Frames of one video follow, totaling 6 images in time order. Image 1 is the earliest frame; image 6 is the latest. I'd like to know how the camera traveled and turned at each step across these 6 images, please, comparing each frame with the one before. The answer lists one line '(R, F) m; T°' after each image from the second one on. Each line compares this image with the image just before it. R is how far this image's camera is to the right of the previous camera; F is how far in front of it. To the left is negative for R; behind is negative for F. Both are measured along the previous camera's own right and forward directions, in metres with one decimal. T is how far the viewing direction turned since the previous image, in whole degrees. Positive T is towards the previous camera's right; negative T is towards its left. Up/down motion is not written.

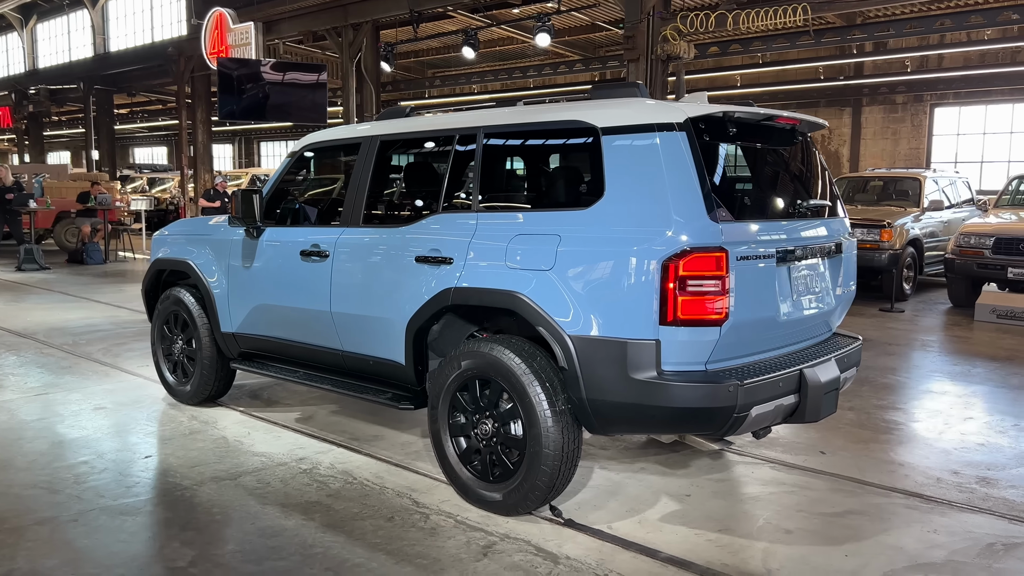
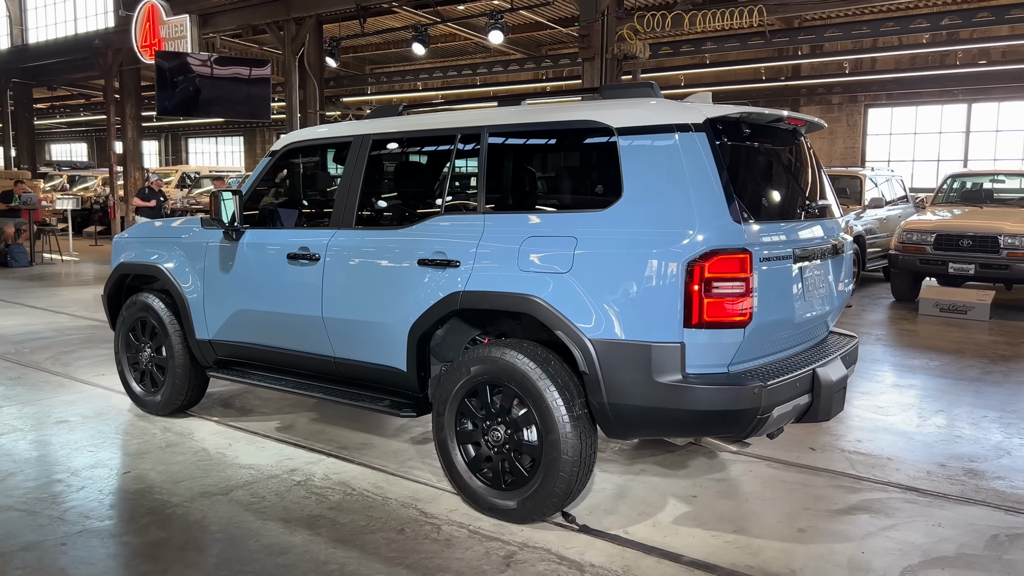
(-0.3, +0.1) m; +5°
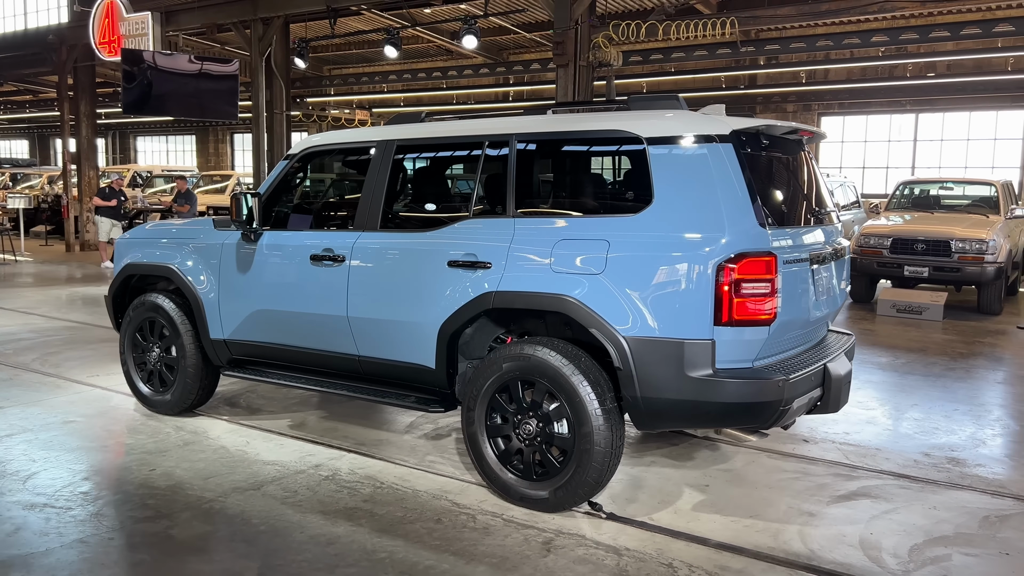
(-0.3, -0.2) m; +3°
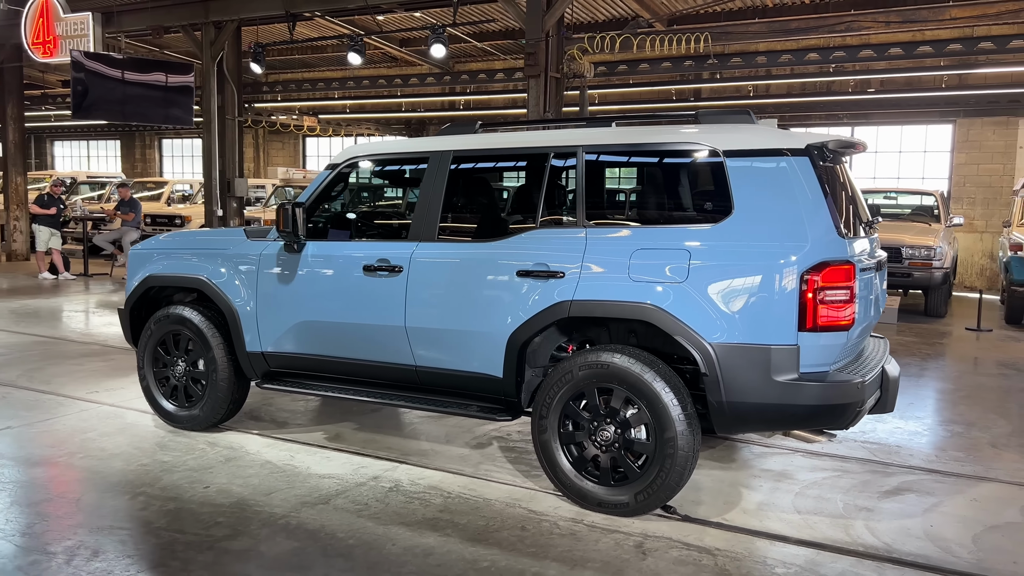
(-0.7, 0.0) m; +5°
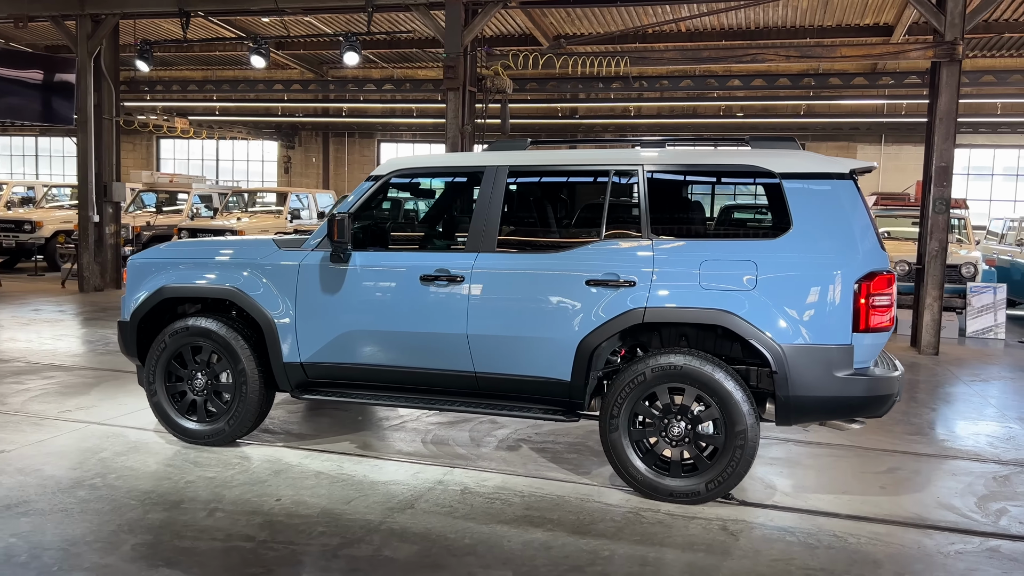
(-1.1, -0.1) m; +11°
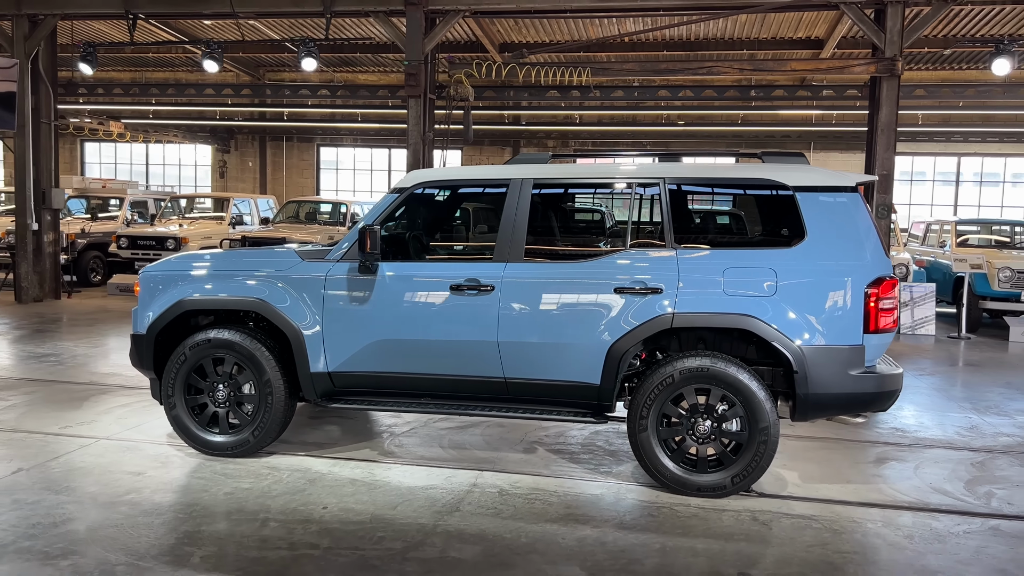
(-0.5, -0.1) m; +5°
